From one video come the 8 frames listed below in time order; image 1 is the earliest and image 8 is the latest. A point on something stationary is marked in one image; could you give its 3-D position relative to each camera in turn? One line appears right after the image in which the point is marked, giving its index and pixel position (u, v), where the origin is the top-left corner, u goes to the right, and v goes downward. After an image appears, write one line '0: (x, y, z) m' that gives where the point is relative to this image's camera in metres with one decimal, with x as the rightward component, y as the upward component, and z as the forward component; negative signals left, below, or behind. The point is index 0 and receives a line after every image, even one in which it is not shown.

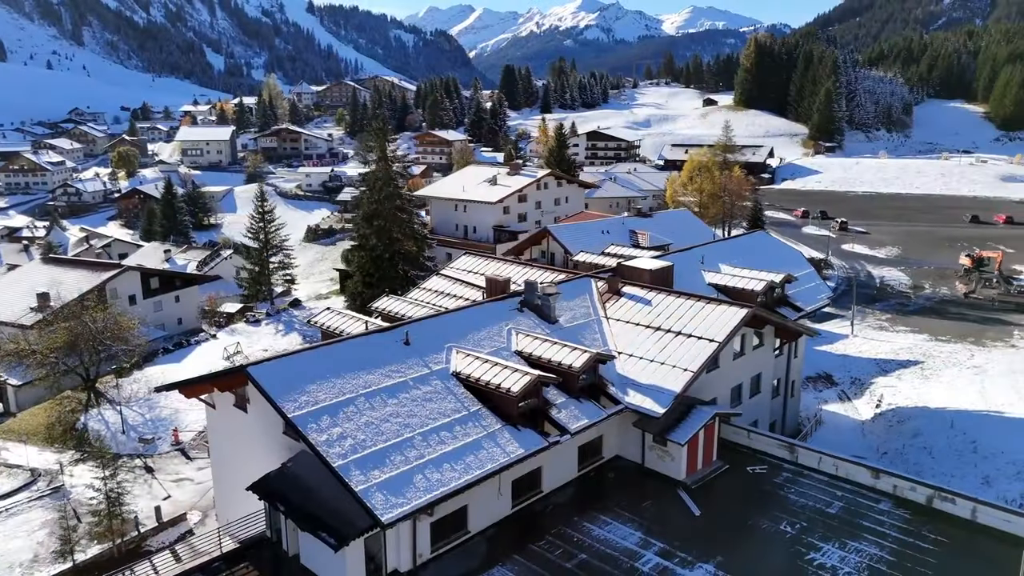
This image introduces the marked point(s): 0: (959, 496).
0: (+9.8, -4.6, +15.8) m
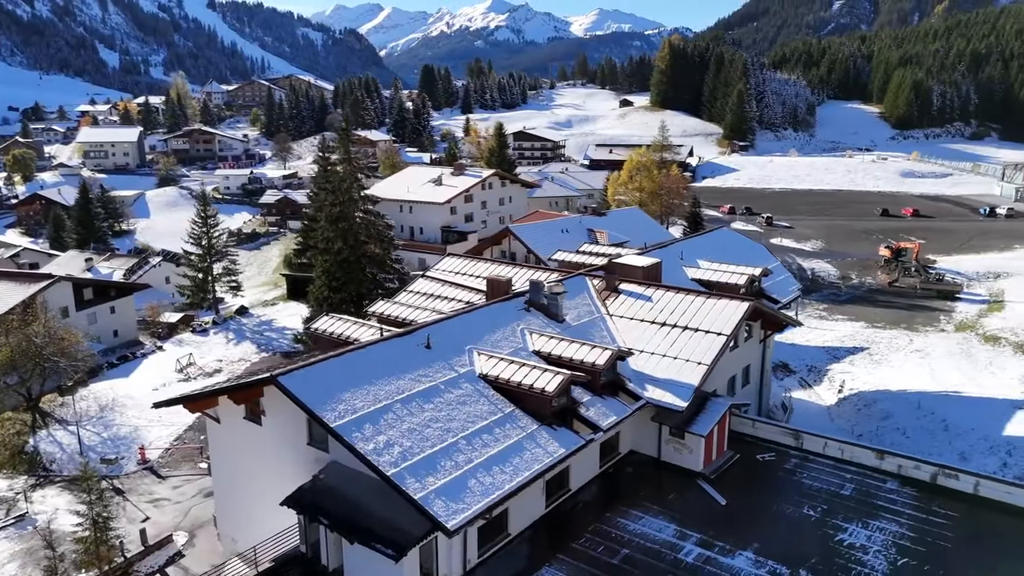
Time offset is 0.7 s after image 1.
0: (+10.5, -4.3, +16.8) m
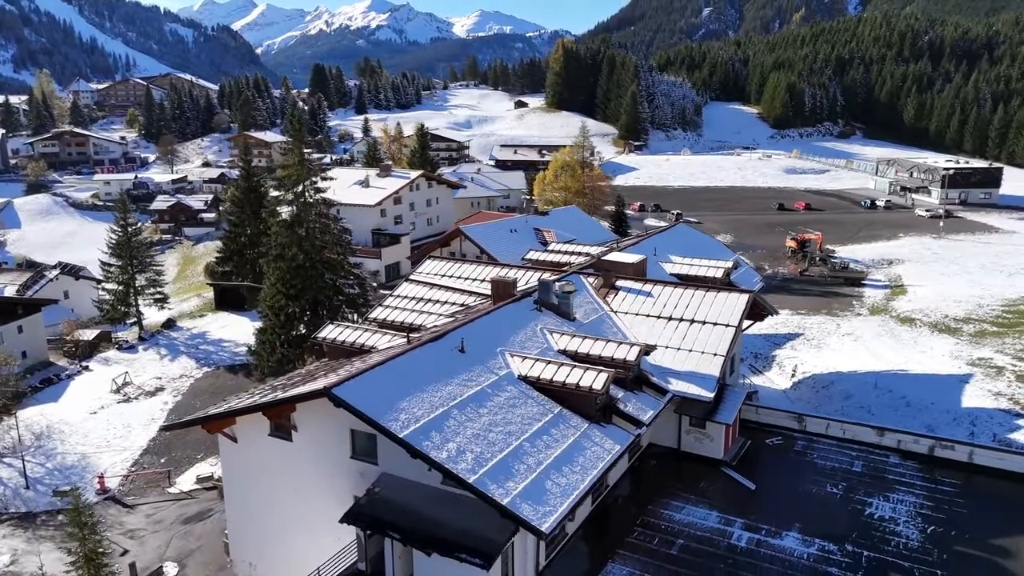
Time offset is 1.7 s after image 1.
0: (+11.3, -3.9, +18.3) m
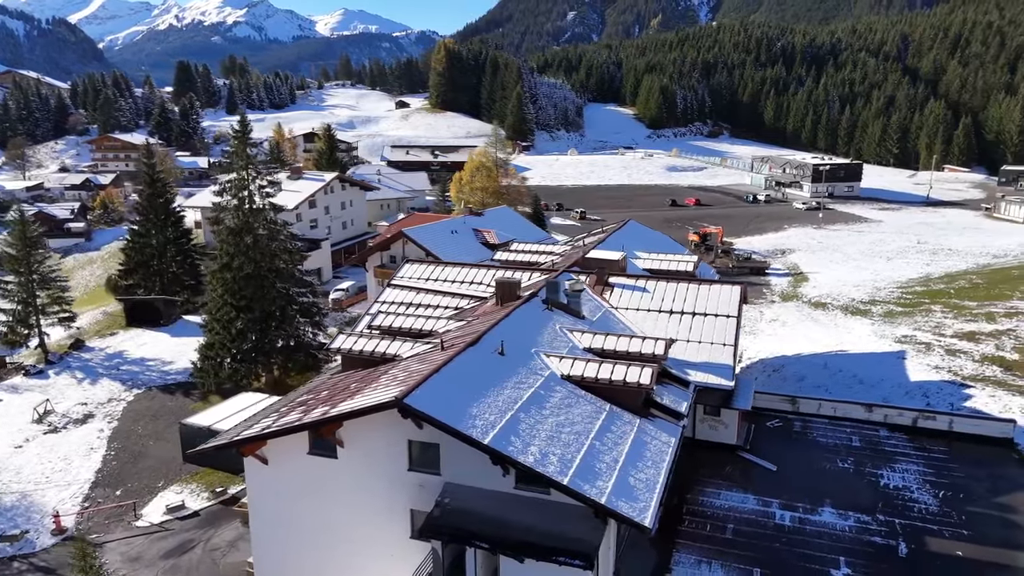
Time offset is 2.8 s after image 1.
0: (+11.9, -3.5, +20.1) m
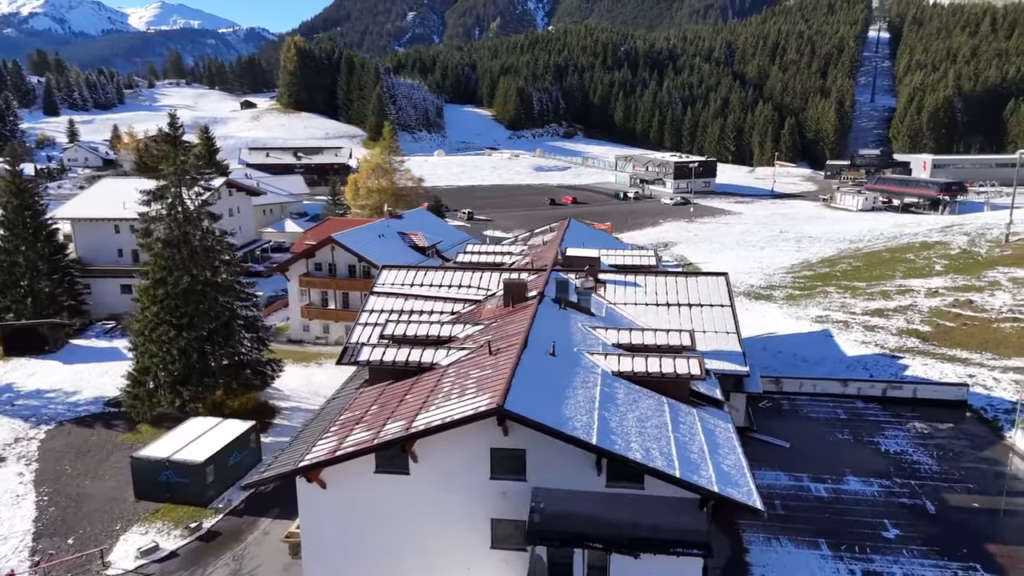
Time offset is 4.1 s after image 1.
0: (+12.1, -3.0, +22.3) m
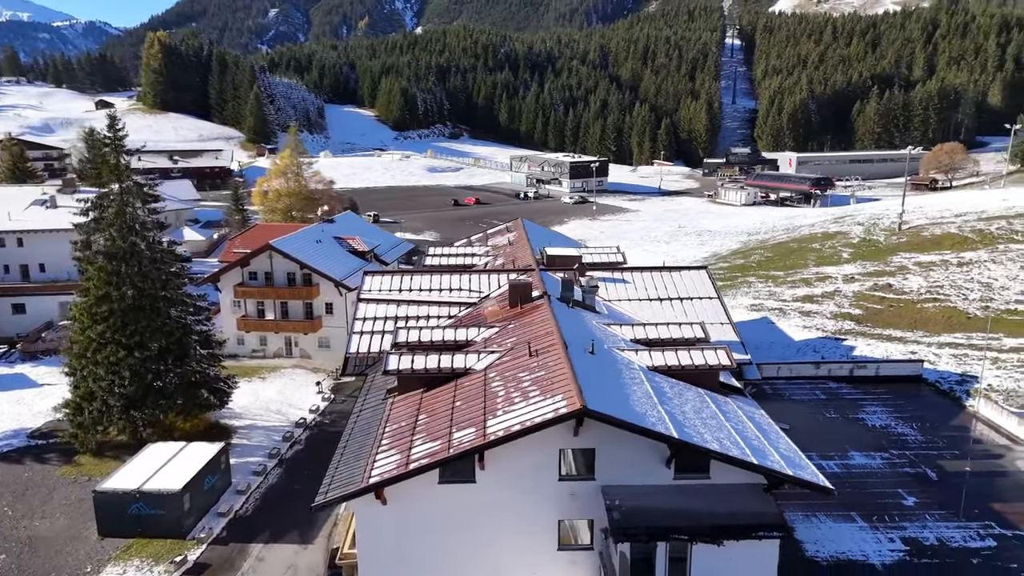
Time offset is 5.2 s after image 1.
0: (+11.9, -2.5, +24.1) m
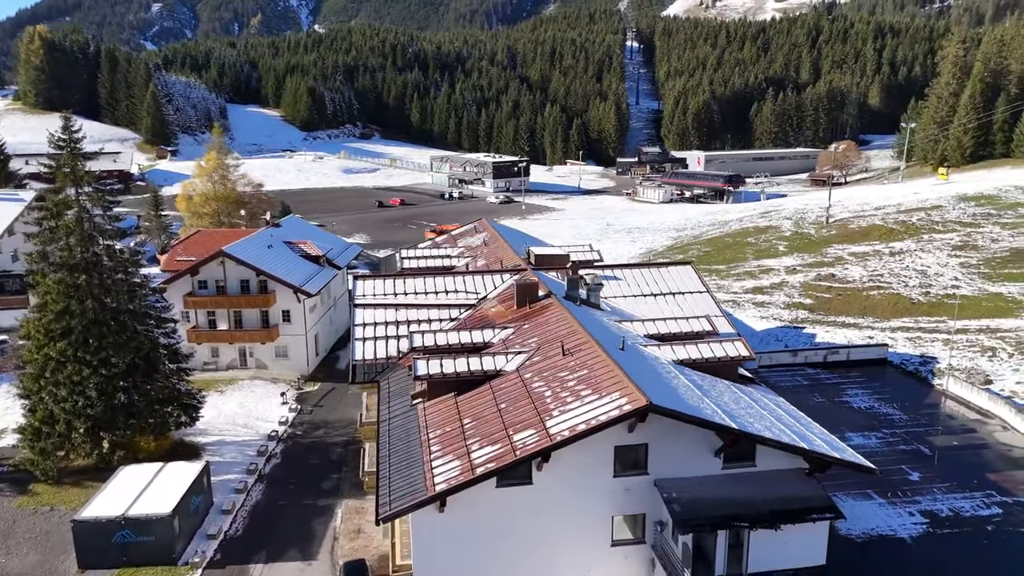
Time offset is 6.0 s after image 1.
0: (+11.6, -2.2, +25.5) m
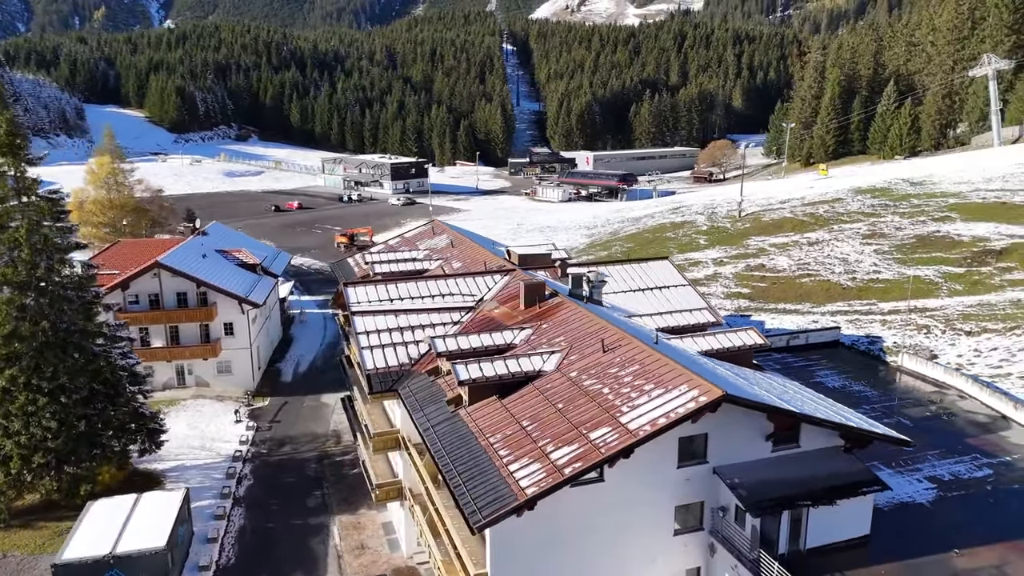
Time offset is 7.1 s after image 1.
0: (+11.0, -1.7, +27.2) m
